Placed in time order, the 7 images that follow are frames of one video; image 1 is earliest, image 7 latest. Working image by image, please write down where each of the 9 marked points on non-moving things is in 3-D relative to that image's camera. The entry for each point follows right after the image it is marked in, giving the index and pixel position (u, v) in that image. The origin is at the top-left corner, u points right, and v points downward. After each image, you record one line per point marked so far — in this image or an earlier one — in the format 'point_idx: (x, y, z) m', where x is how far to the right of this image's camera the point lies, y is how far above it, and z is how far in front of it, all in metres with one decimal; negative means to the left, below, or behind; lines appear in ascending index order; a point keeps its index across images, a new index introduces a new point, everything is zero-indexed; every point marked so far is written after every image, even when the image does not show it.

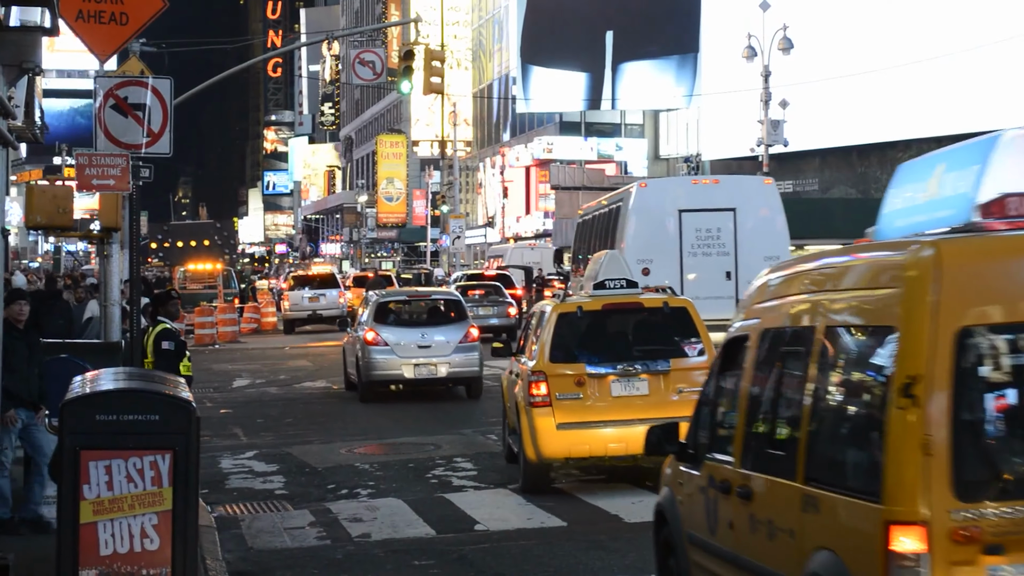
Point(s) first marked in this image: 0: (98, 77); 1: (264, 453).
0: (-3.6, +1.8, +11.0) m
1: (-2.7, -1.8, +13.6) m
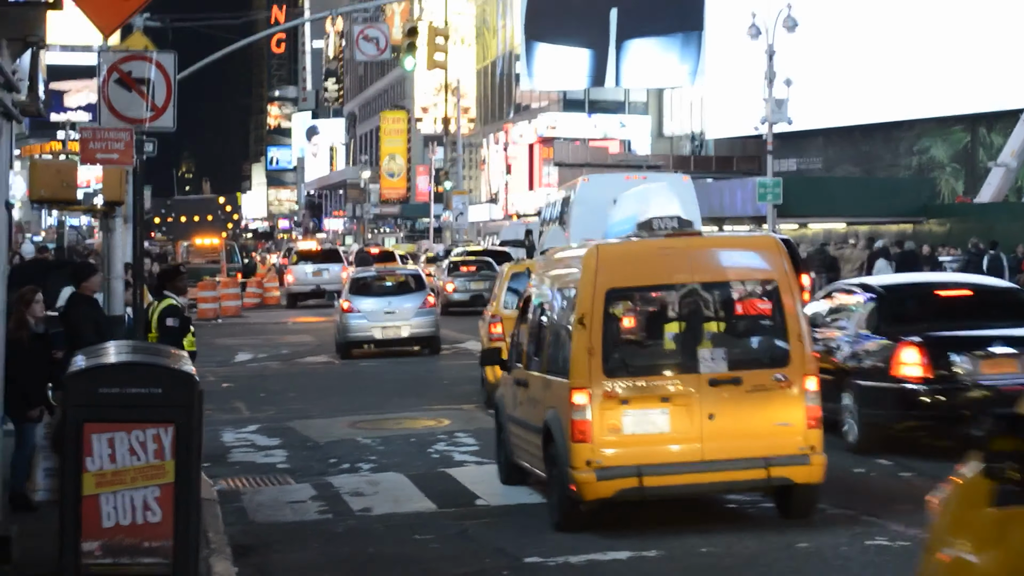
0: (-3.6, +2.1, +11.0) m
1: (-2.7, -1.5, +13.6) m
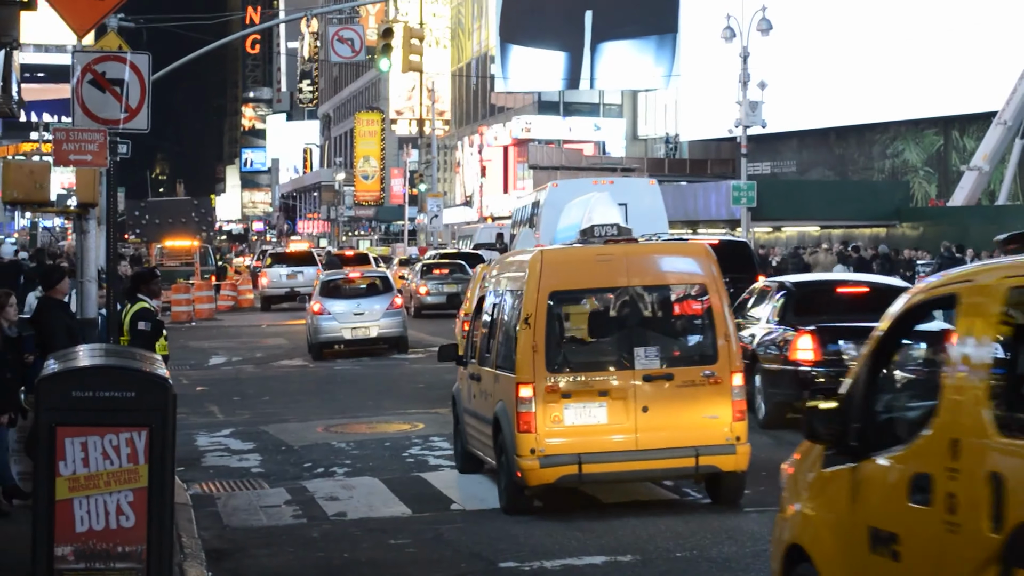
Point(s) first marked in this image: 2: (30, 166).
0: (-3.8, +2.0, +11.0) m
1: (-2.9, -1.5, +13.6) m
2: (-4.2, +1.1, +11.0) m
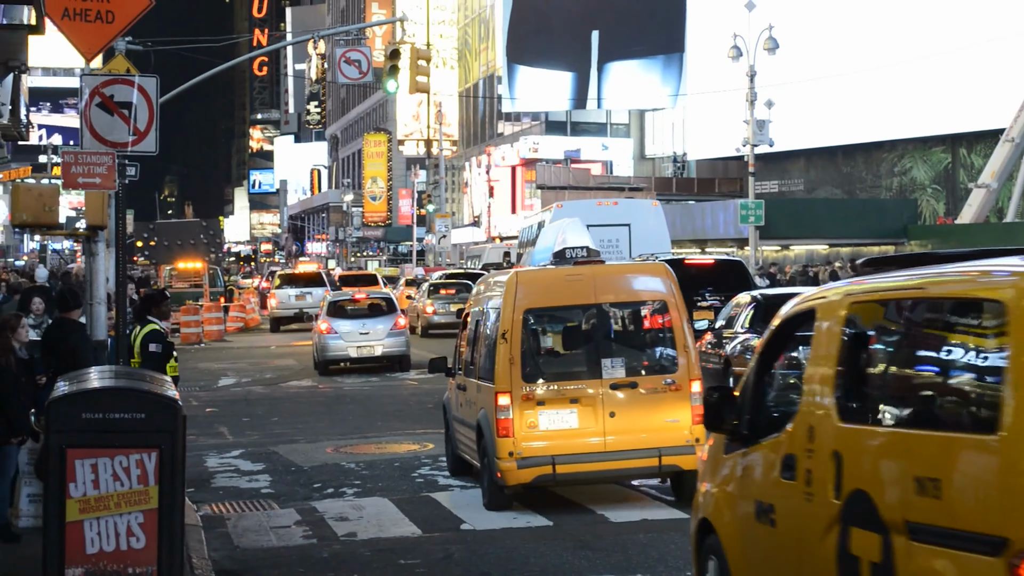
0: (-3.7, +1.9, +11.0) m
1: (-2.8, -1.7, +13.6) m
2: (-4.1, +0.9, +11.1) m
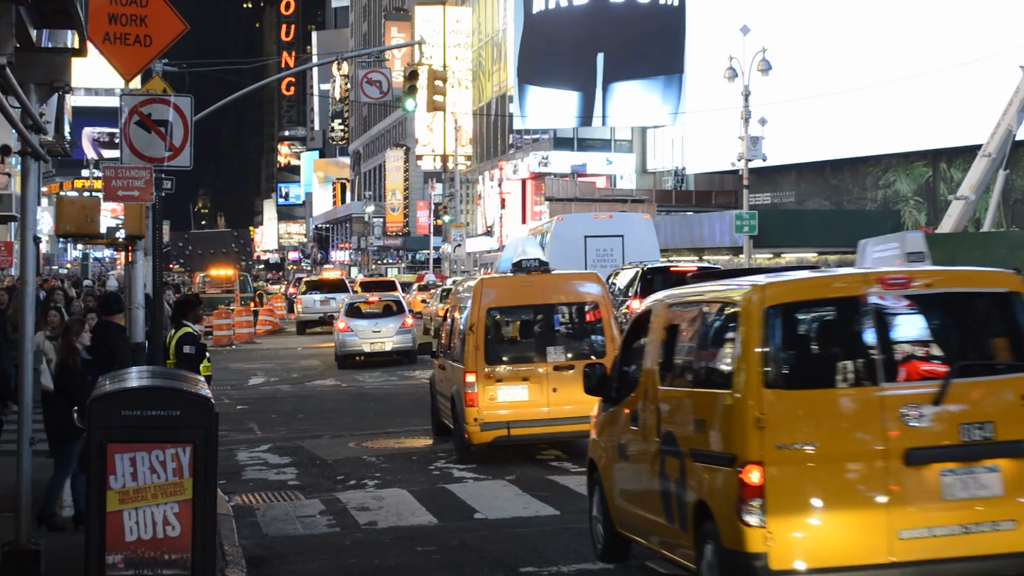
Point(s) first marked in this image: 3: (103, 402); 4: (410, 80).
0: (-3.6, +1.8, +11.8) m
1: (-2.7, -1.8, +14.4) m
2: (-4.0, +0.8, +11.9) m
3: (-2.5, -0.7, +8.2) m
4: (-1.6, +3.2, +19.1) m
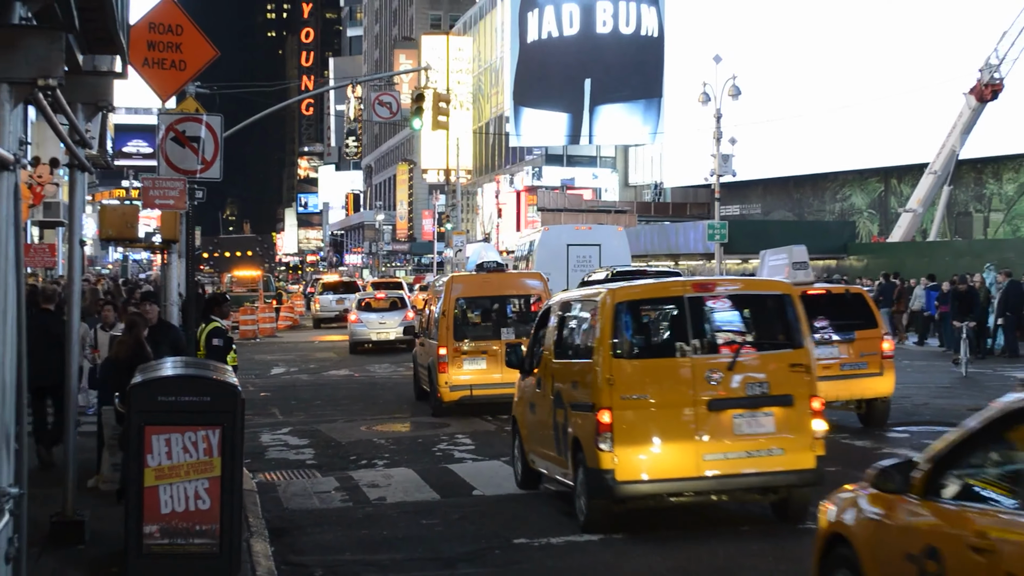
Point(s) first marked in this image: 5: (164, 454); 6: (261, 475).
0: (-3.7, +1.8, +13.2) m
1: (-2.7, -1.8, +15.8) m
2: (-4.1, +0.8, +13.2) m
3: (-2.6, -0.8, +9.5) m
4: (-1.6, +3.3, +20.4) m
5: (-2.5, -1.2, +9.6) m
6: (-2.7, -2.0, +13.5) m
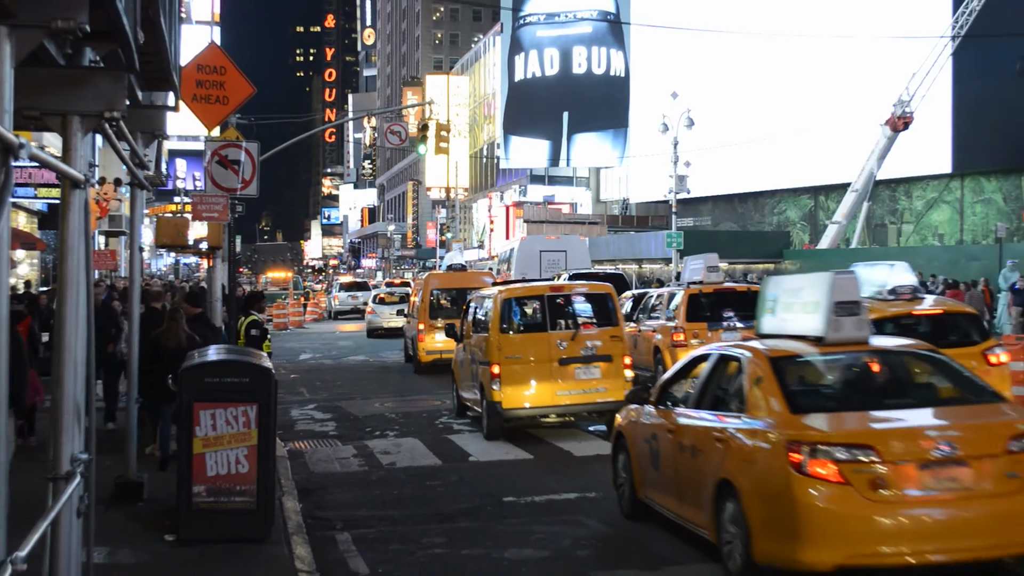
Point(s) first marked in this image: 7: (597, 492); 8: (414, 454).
0: (-3.8, +1.8, +15.7) m
1: (-2.8, -1.7, +18.3) m
2: (-4.2, +0.8, +15.7) m
3: (-2.8, -0.8, +12.0) m
4: (-1.6, +3.3, +22.8) m
5: (-2.6, -1.2, +12.1) m
6: (-2.8, -2.0, +16.0) m
7: (+0.8, -2.1, +13.4) m
8: (-1.2, -2.0, +15.5) m
